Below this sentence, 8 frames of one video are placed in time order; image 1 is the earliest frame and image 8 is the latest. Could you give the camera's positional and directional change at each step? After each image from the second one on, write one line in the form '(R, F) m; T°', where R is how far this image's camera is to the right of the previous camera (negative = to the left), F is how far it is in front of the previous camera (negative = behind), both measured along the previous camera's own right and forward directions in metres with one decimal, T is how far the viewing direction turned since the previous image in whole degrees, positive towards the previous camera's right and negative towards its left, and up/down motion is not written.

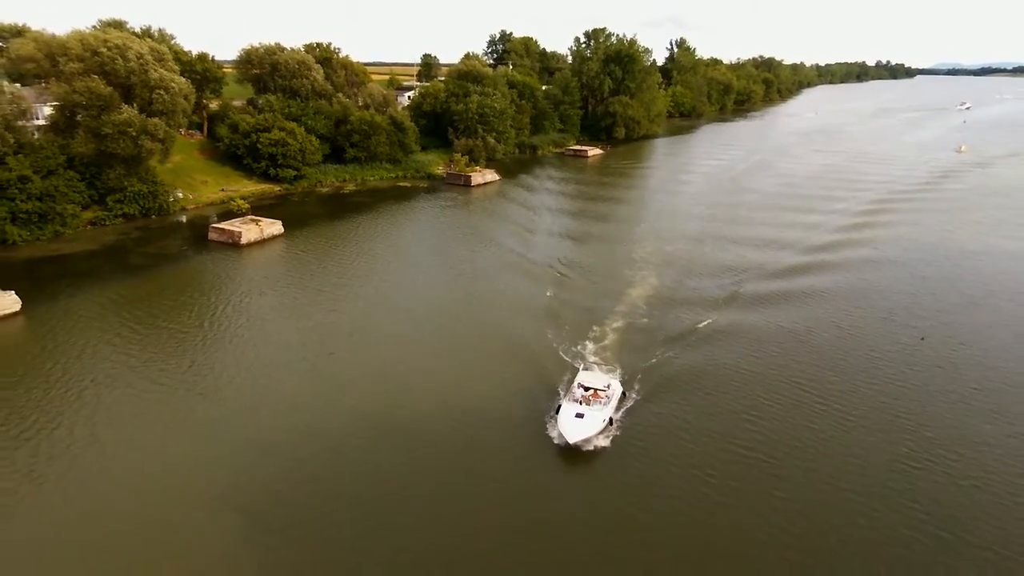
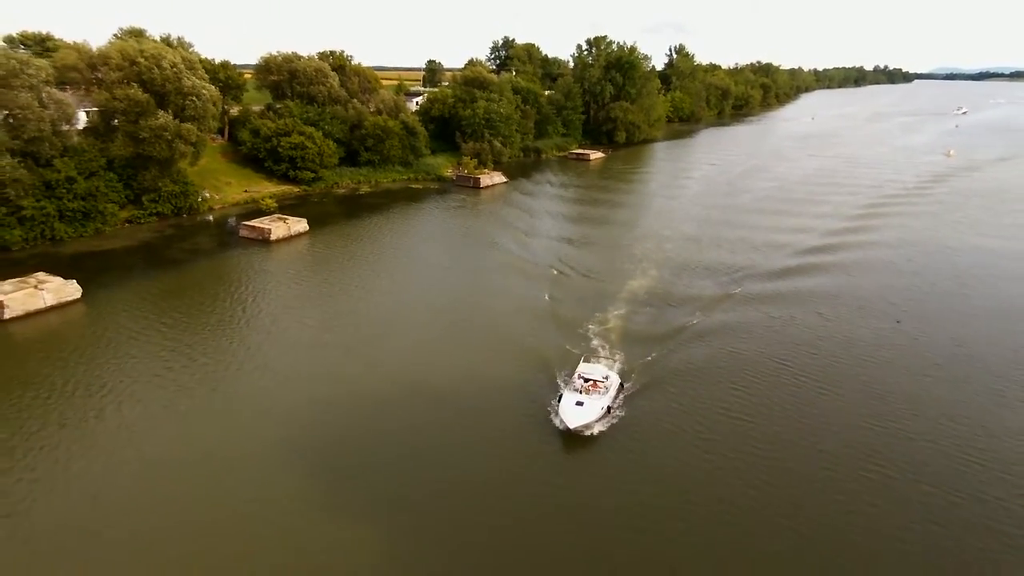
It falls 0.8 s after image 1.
(-0.6, -2.7) m; 0°
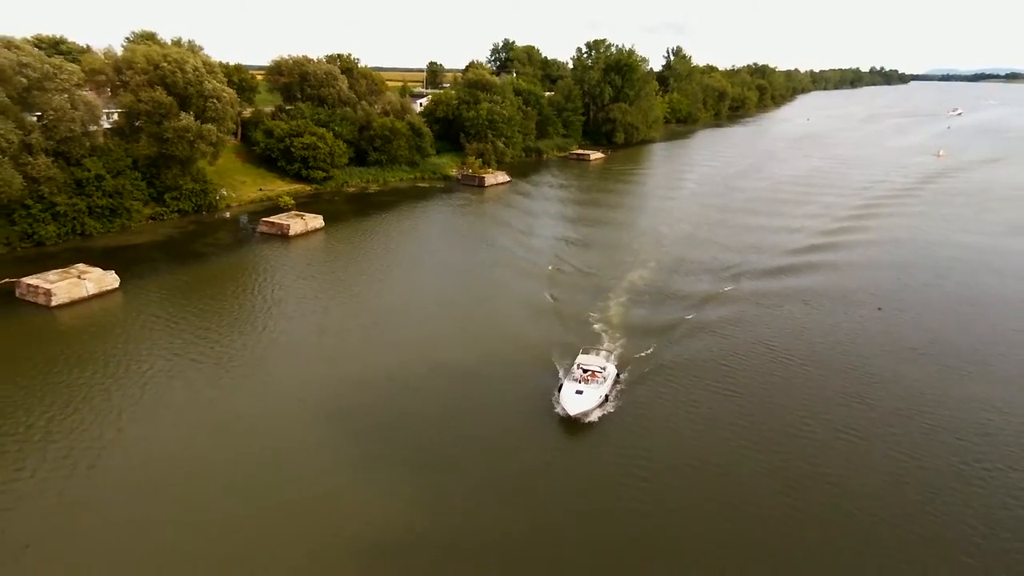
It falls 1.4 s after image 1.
(-0.5, -2.1) m; 0°
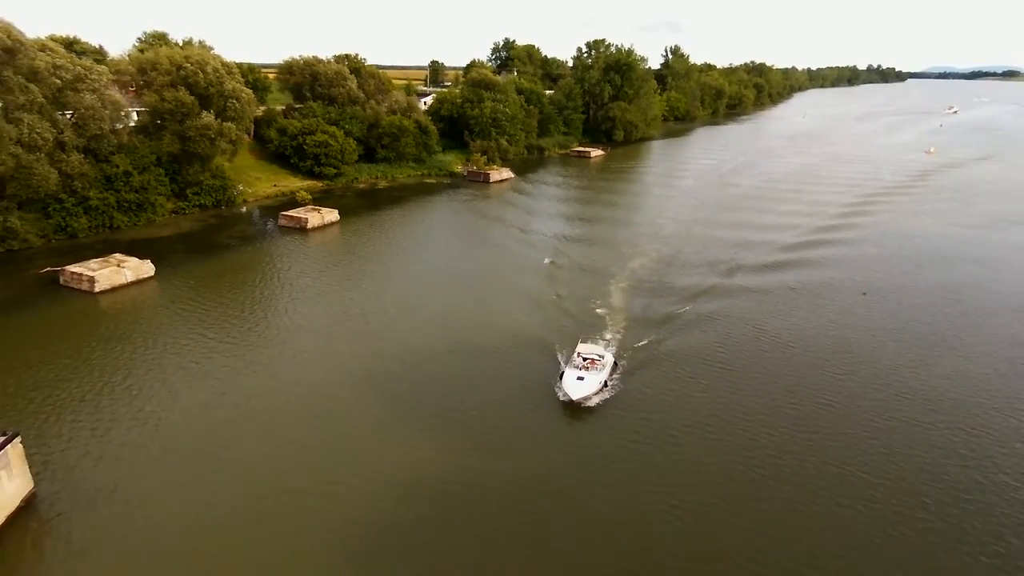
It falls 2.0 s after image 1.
(-0.6, -2.2) m; 0°
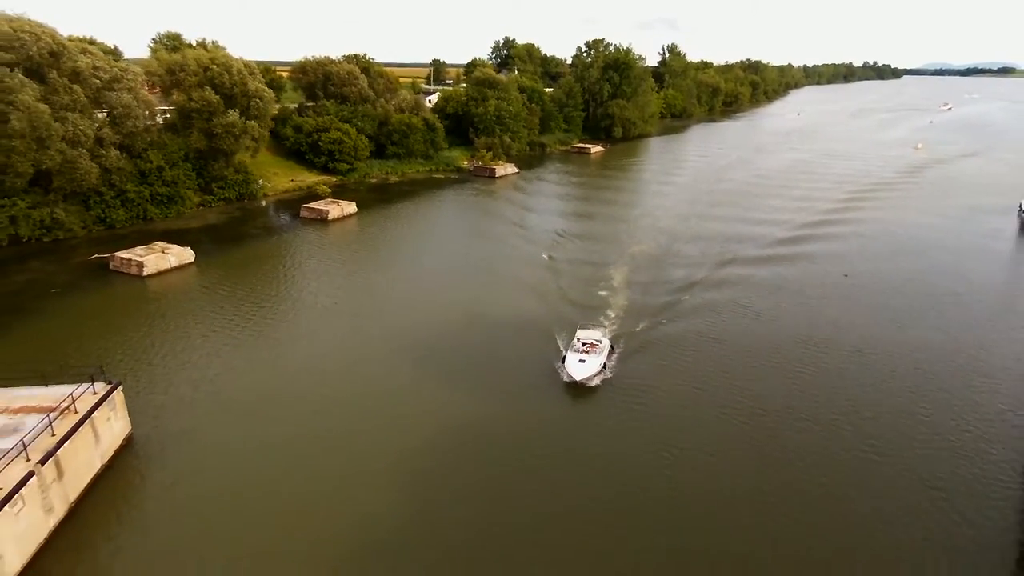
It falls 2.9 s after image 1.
(-0.7, -3.0) m; 0°
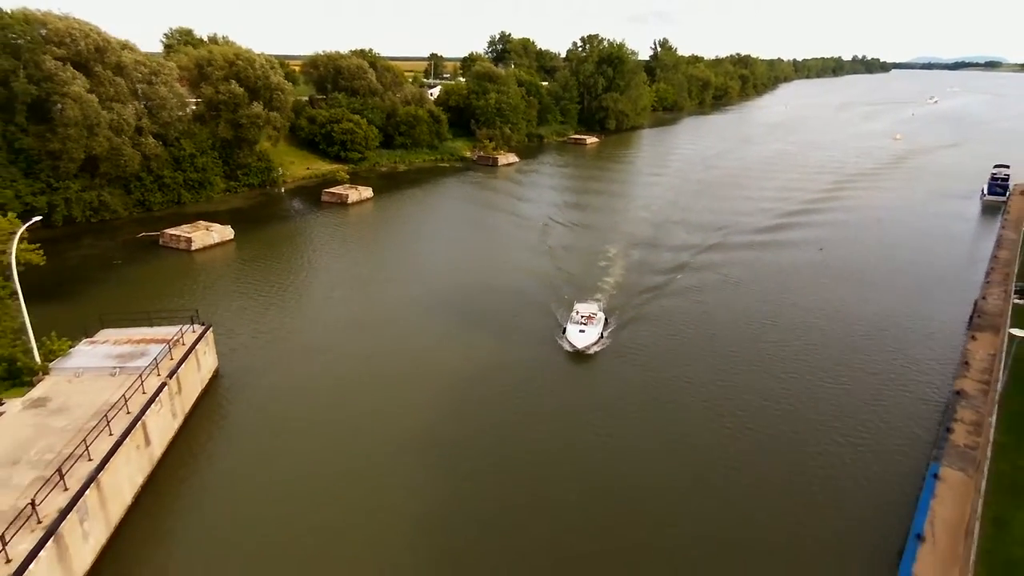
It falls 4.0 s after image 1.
(-1.0, -4.0) m; +1°
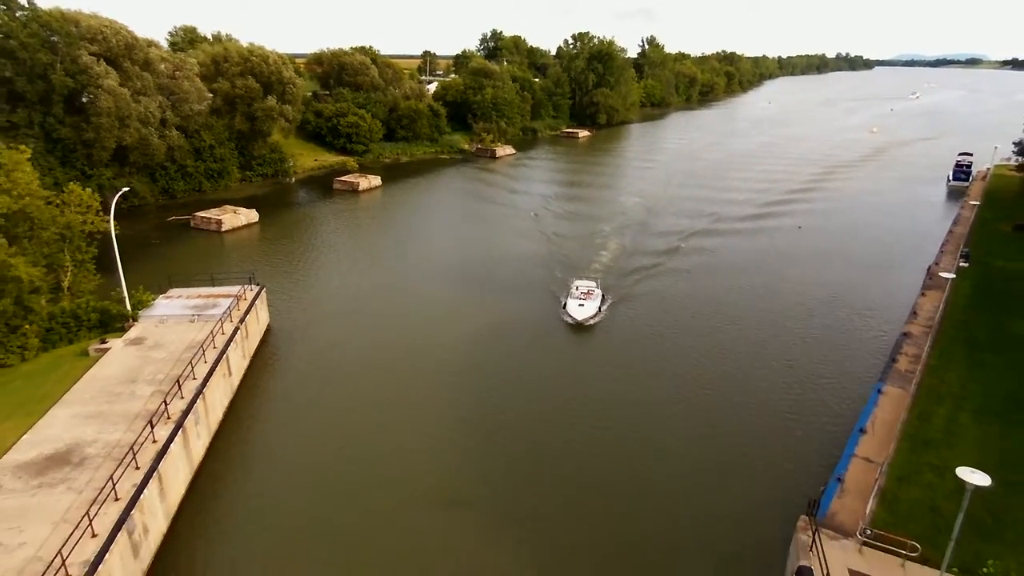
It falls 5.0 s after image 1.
(-1.0, -3.5) m; +1°
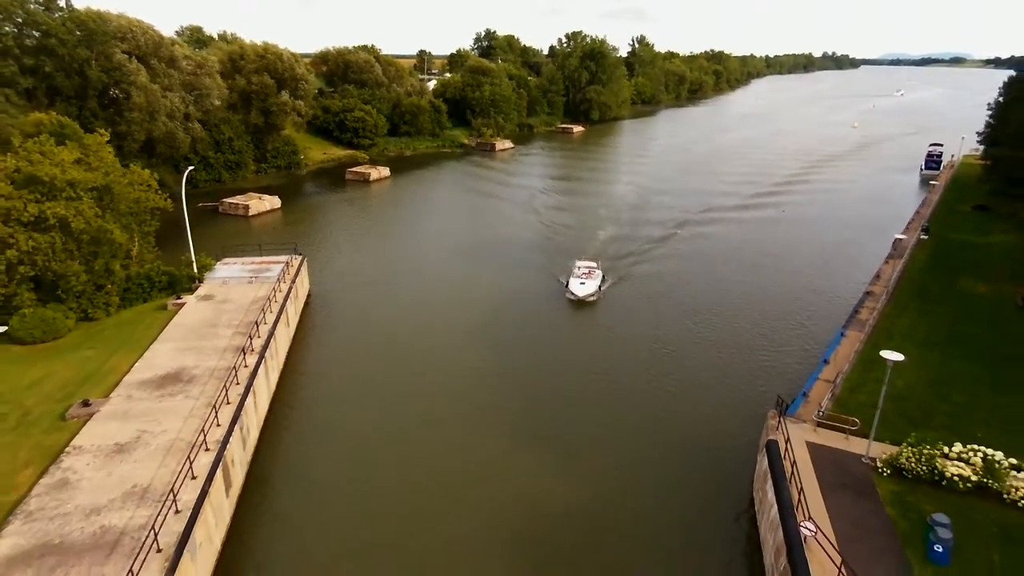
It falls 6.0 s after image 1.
(-1.0, -3.4) m; +1°
